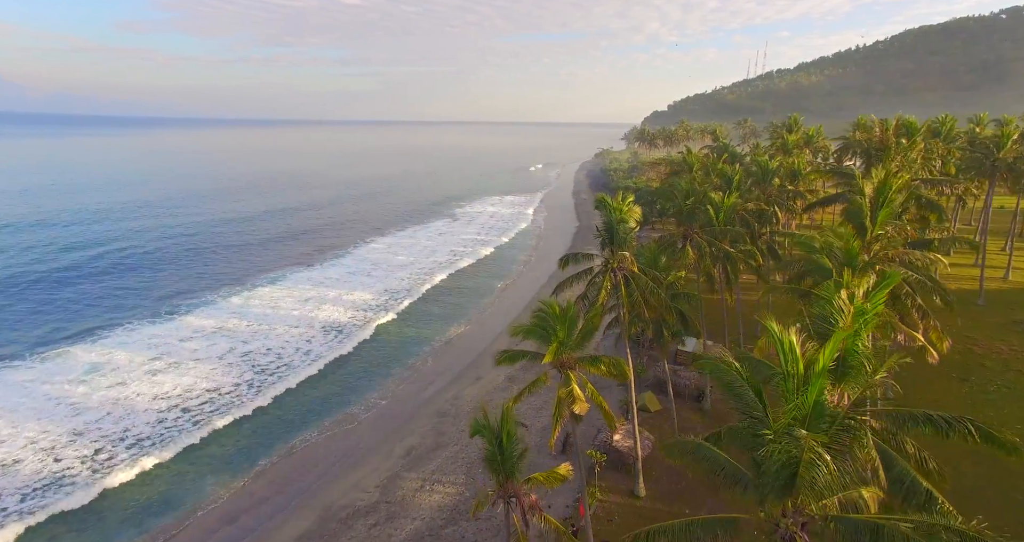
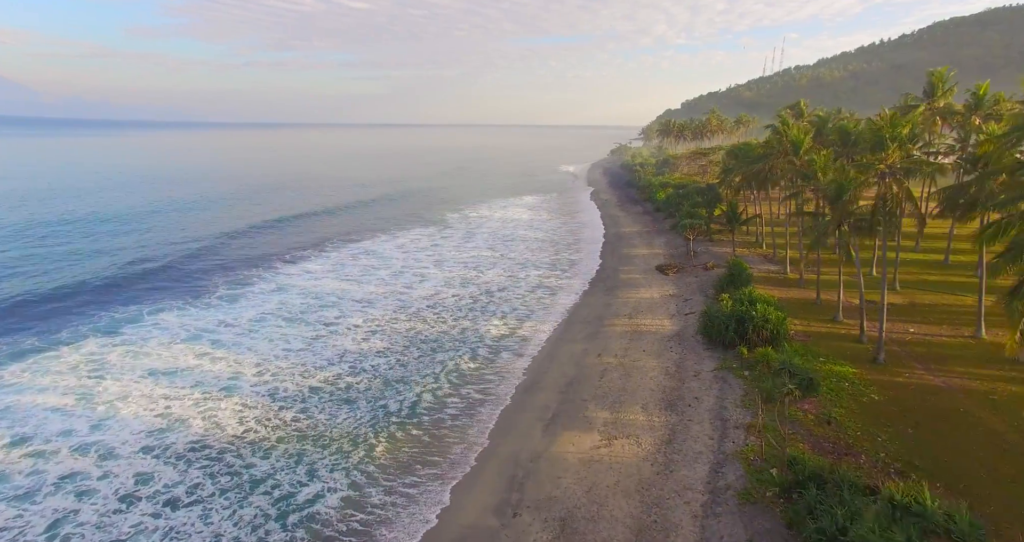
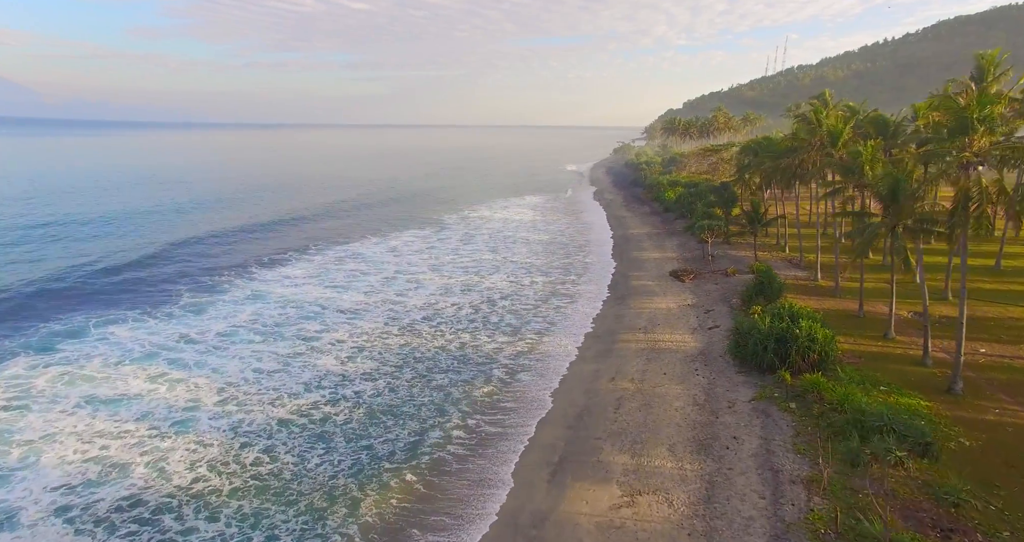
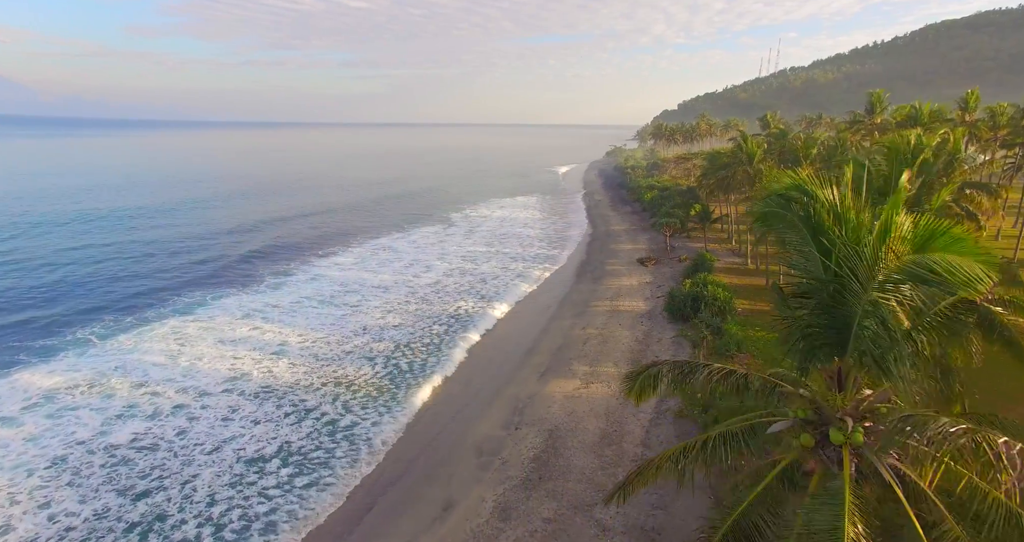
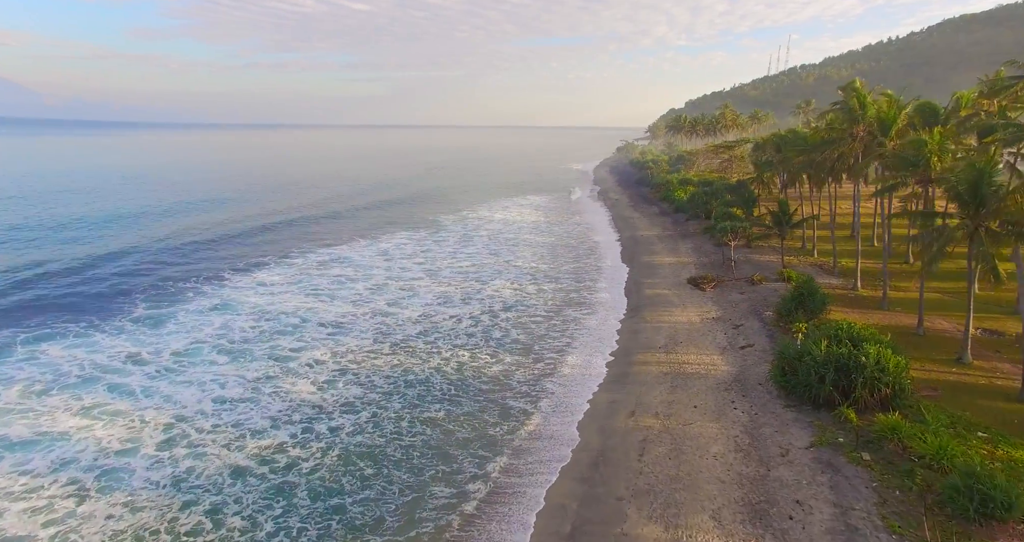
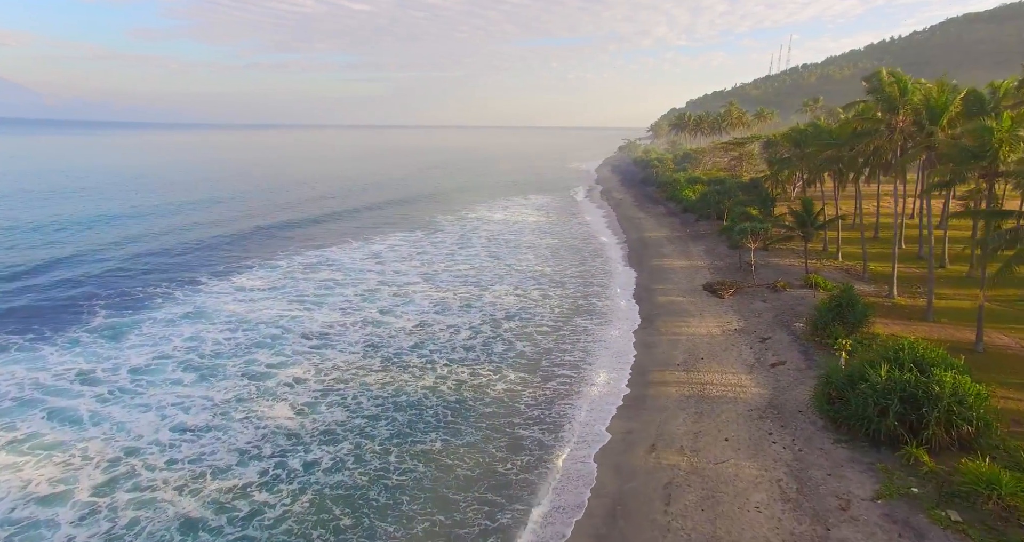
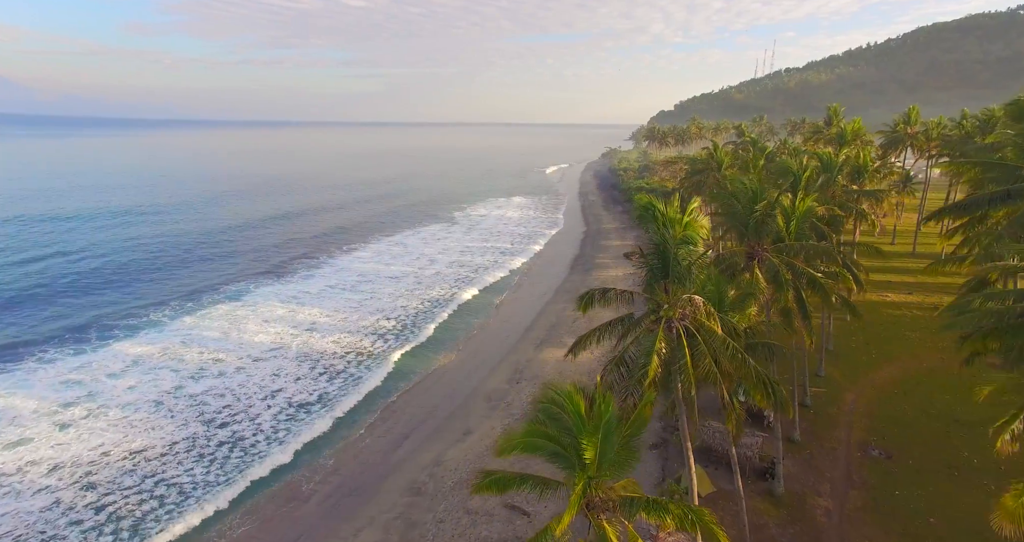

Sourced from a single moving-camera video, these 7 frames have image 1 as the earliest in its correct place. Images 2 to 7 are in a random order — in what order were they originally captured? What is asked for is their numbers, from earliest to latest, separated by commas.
7, 4, 2, 3, 5, 6
